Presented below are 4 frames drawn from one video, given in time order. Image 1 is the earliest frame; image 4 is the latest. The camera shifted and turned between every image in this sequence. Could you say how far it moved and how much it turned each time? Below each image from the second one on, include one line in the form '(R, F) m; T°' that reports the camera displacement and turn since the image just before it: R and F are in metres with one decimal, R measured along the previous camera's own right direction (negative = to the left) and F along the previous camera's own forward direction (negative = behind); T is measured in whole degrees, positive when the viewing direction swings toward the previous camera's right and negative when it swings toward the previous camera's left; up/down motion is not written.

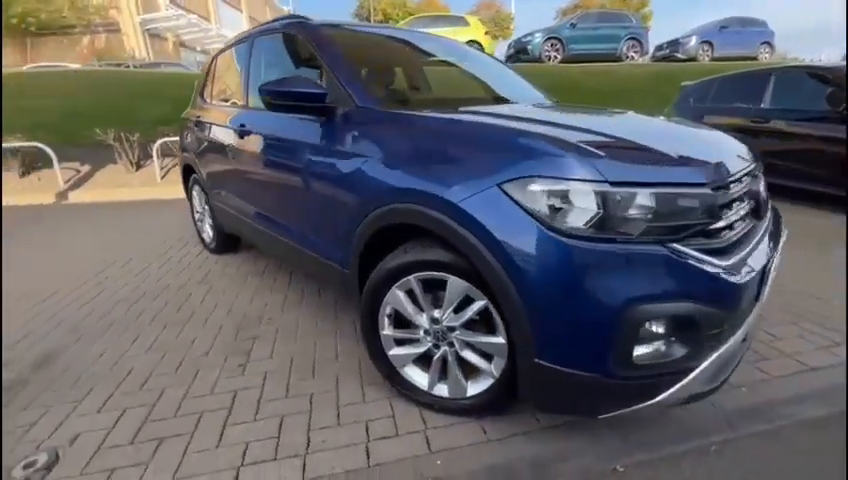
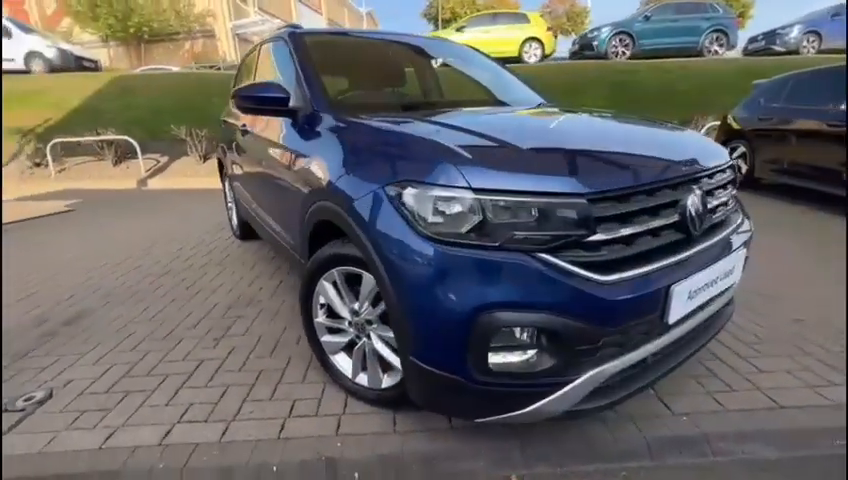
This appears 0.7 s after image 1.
(+0.8, 0.0) m; -9°
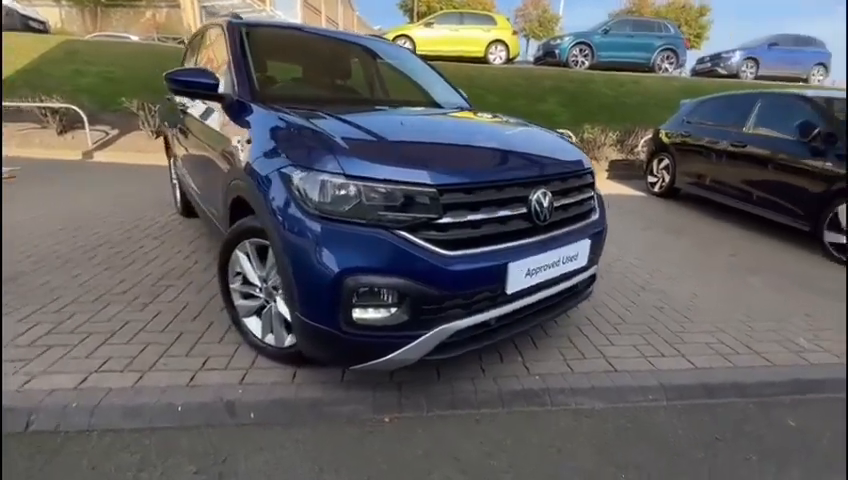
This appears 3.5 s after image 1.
(+0.4, -0.4) m; +5°
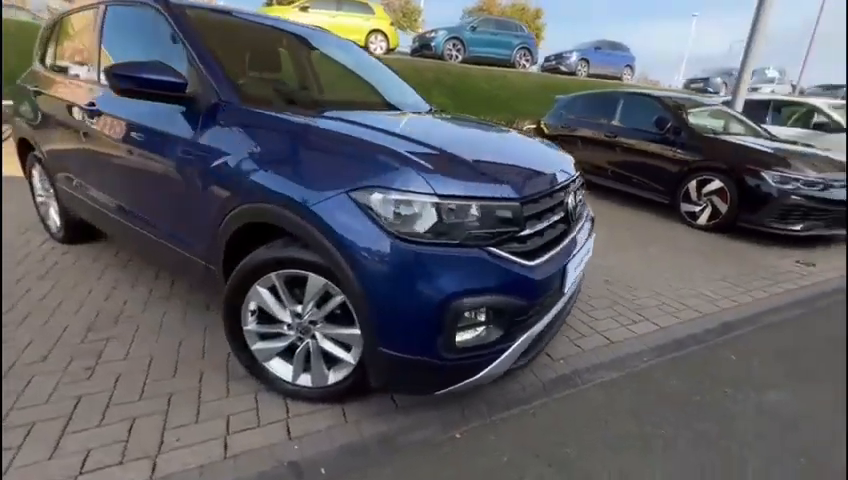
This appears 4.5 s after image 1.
(-1.0, +0.2) m; +18°
